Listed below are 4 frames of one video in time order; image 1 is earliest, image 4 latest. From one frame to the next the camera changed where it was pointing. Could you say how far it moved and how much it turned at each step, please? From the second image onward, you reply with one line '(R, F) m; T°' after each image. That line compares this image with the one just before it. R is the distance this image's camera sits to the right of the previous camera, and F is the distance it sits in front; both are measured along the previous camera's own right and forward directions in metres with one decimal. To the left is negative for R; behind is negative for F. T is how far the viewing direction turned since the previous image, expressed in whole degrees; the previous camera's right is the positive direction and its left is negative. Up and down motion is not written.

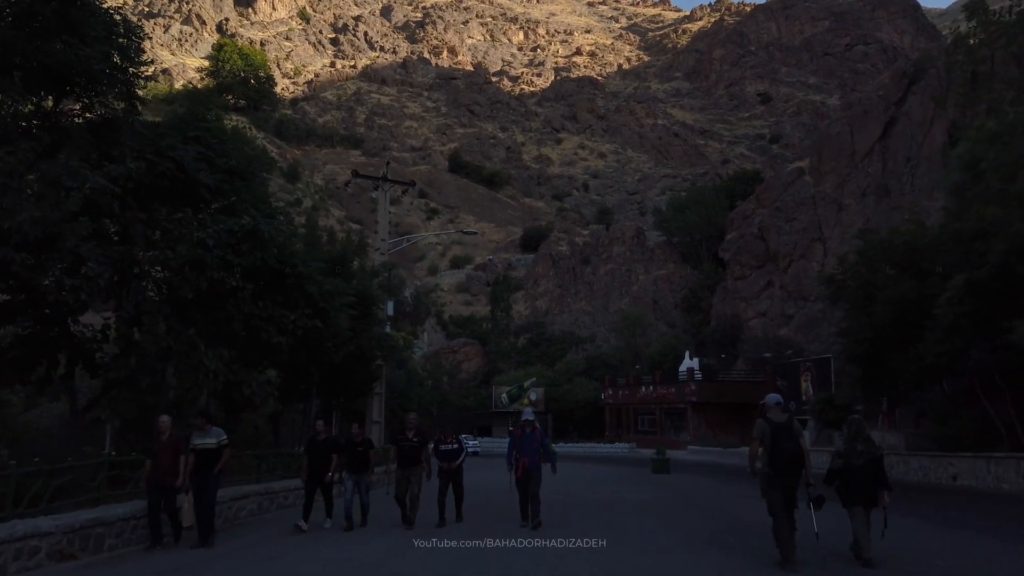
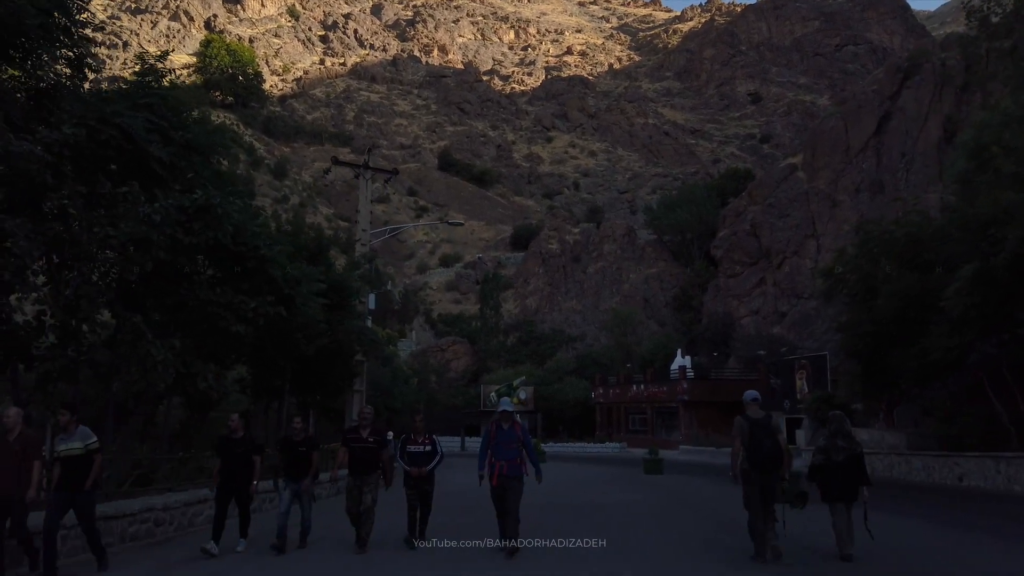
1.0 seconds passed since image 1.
(+0.1, +0.6) m; +1°
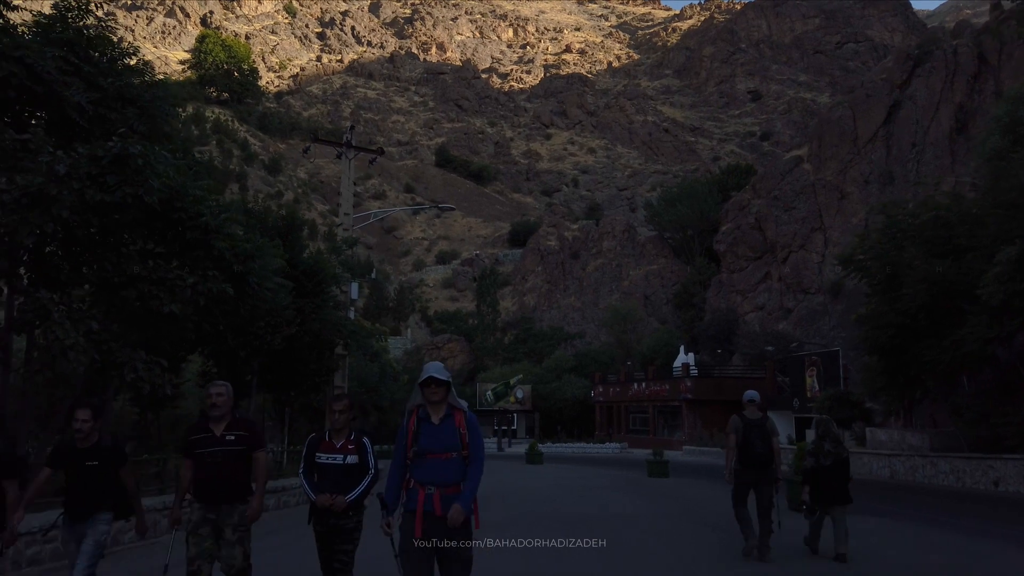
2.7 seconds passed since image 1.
(+0.1, +1.1) m; 0°
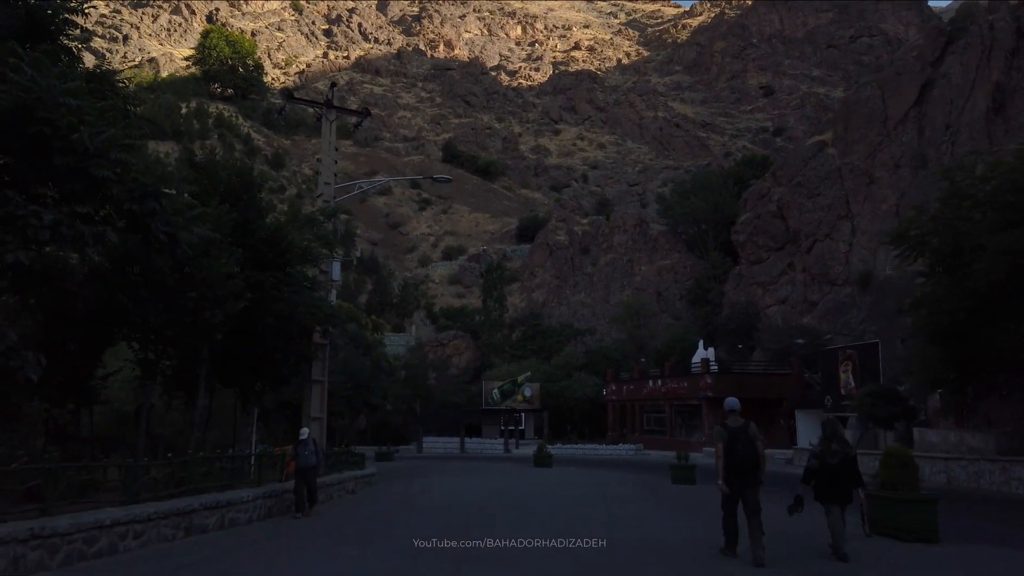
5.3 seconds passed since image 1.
(+0.1, +1.8) m; -1°
